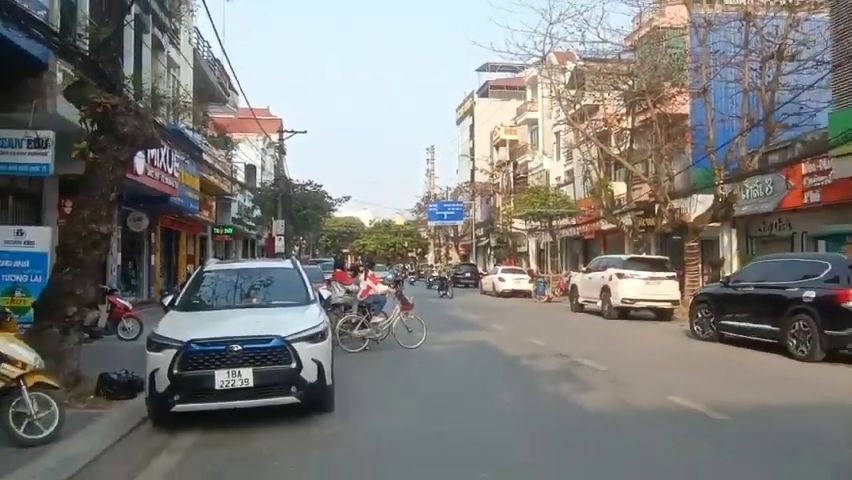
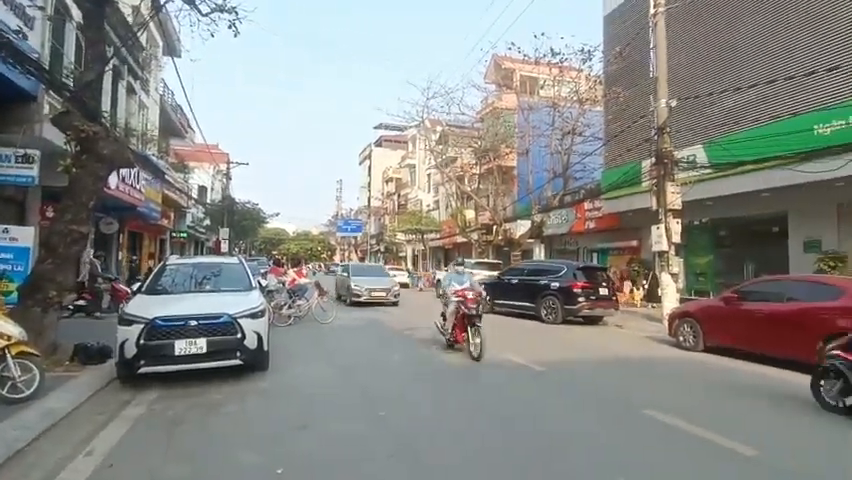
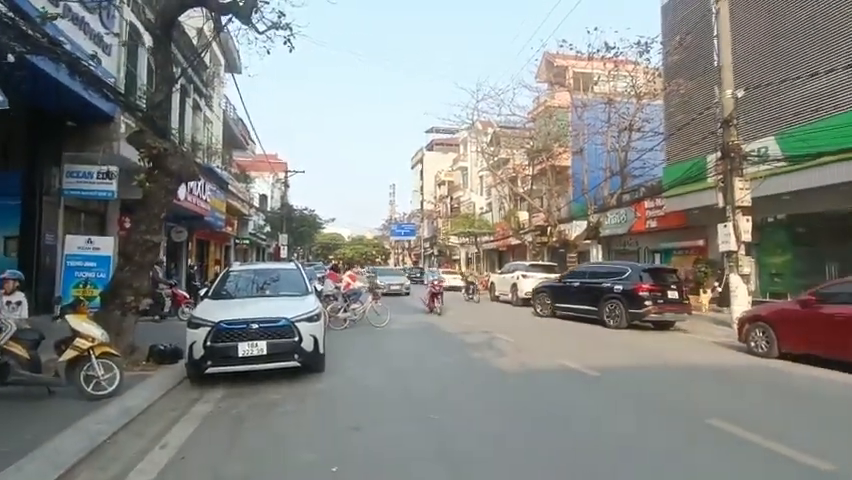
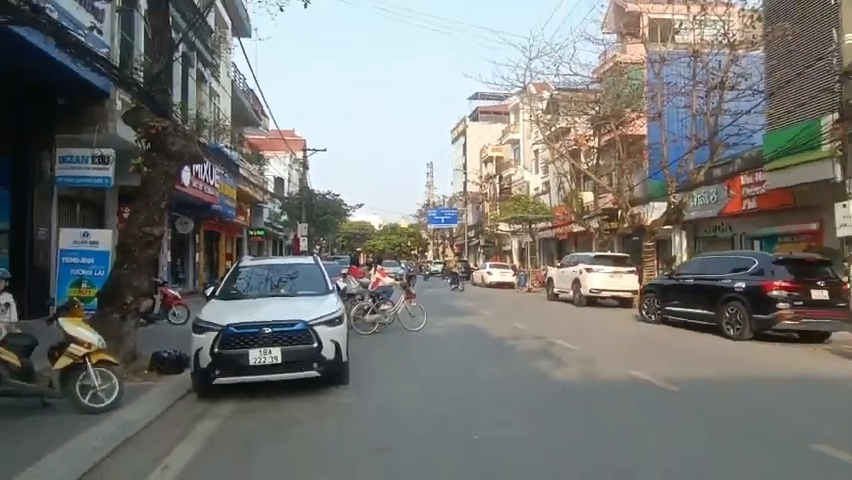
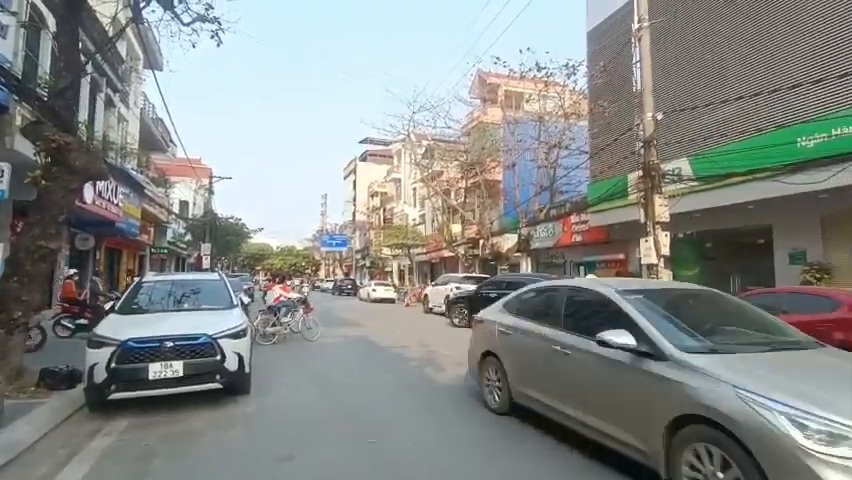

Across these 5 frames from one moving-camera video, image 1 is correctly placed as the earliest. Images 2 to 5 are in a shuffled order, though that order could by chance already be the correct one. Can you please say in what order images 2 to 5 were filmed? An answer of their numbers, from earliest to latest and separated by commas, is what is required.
4, 3, 2, 5
